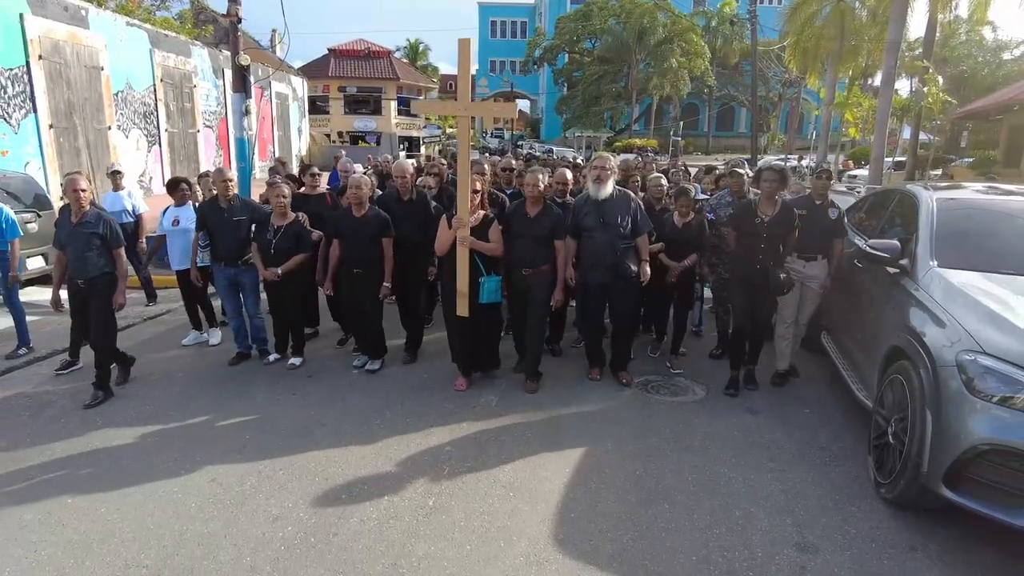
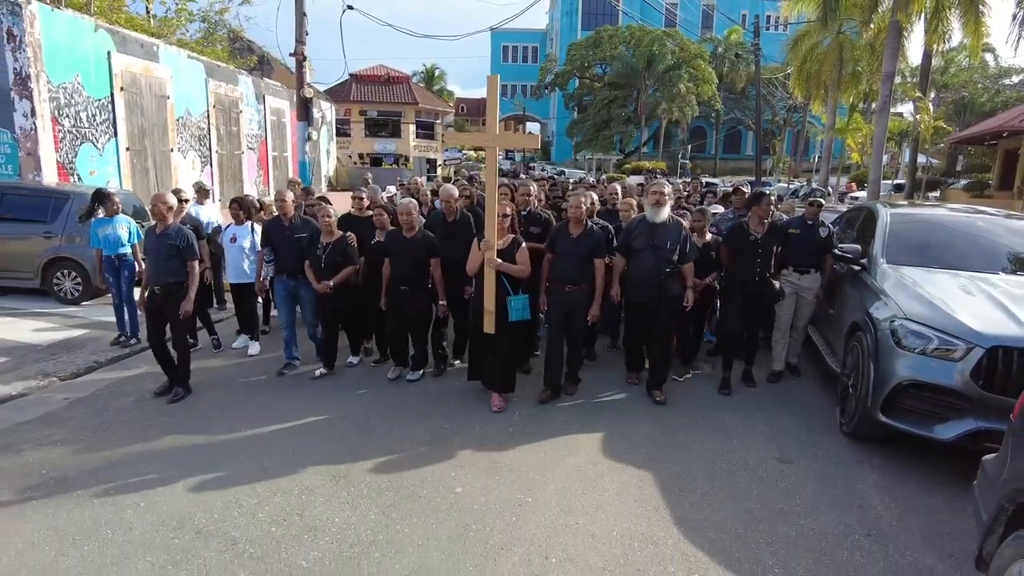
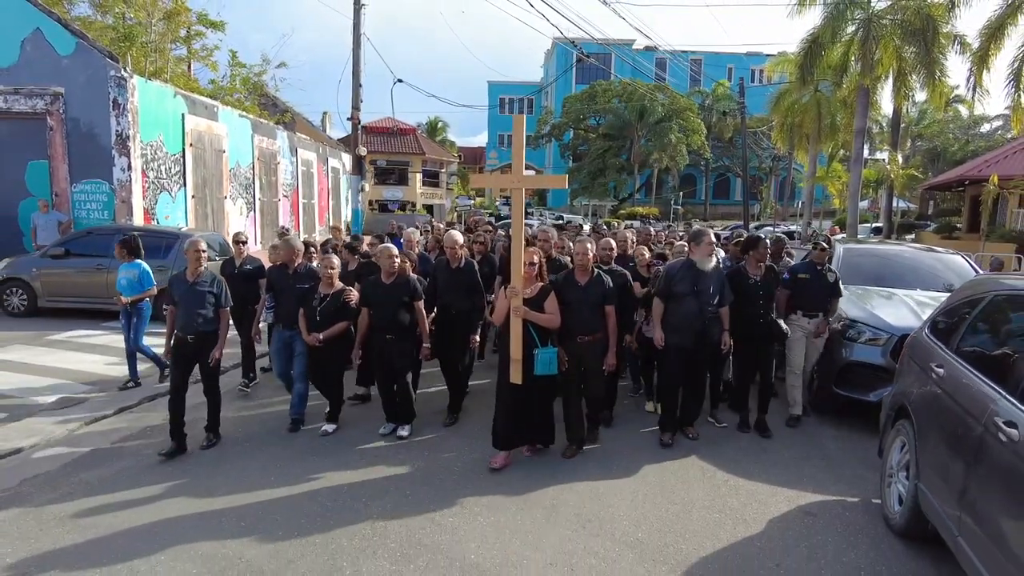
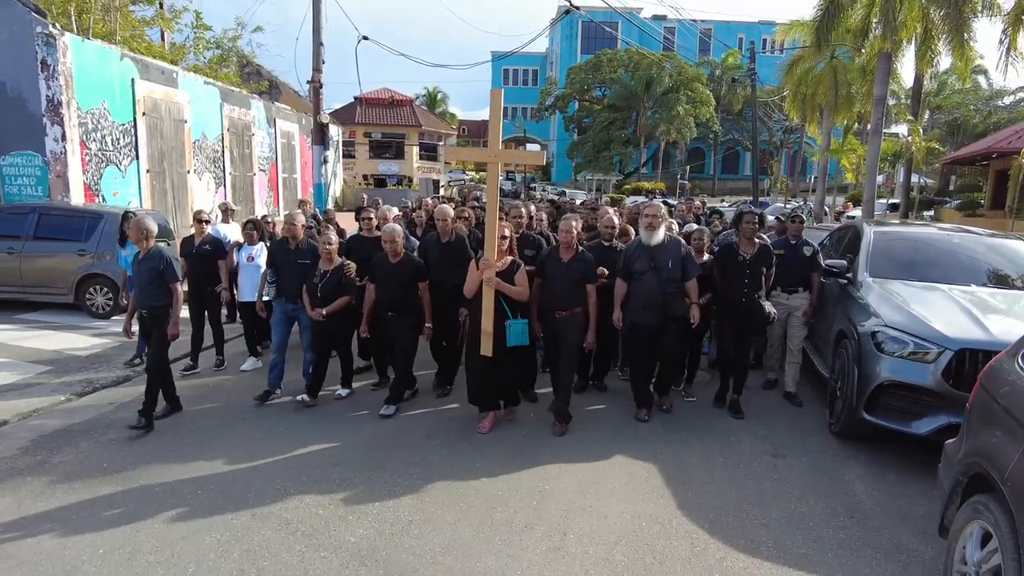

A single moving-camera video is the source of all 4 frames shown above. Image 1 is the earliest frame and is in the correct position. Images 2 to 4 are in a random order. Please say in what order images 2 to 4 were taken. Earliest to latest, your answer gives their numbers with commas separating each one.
2, 4, 3
